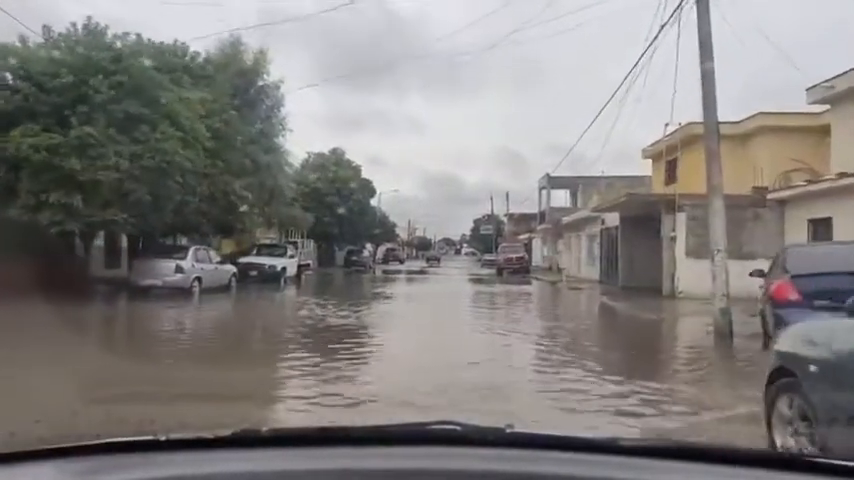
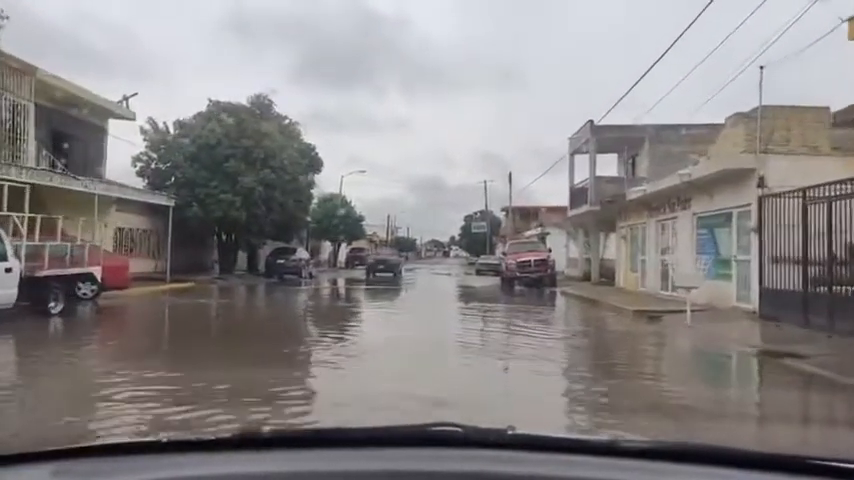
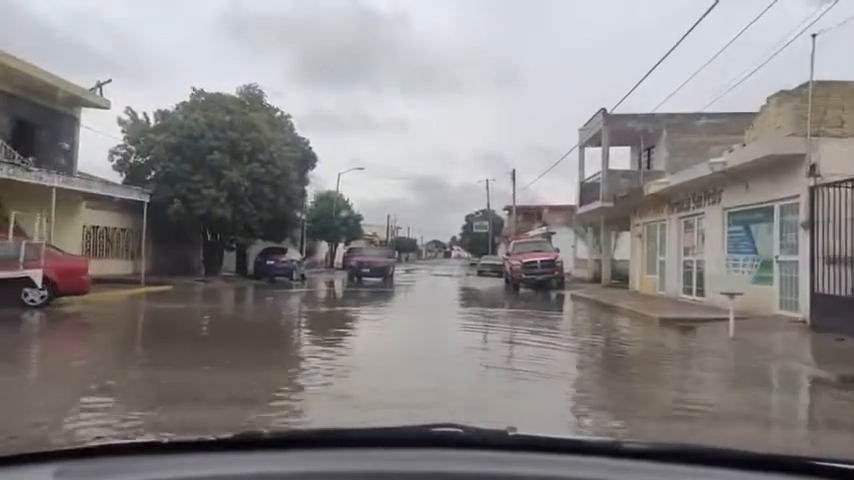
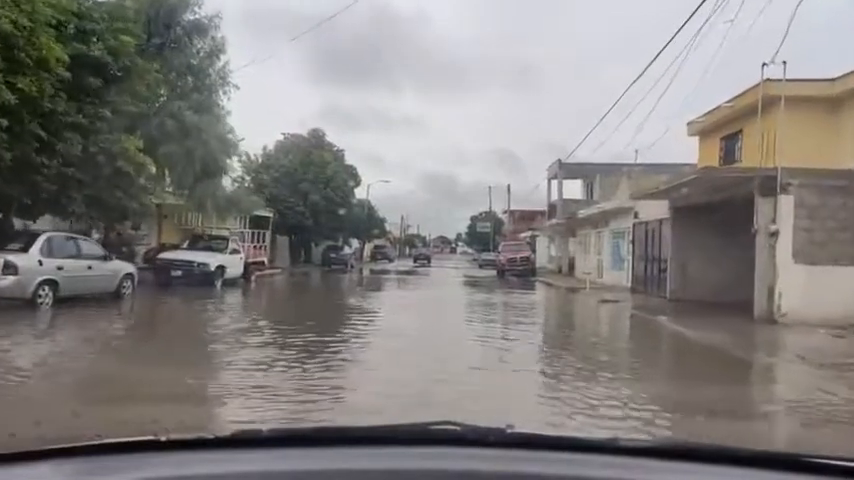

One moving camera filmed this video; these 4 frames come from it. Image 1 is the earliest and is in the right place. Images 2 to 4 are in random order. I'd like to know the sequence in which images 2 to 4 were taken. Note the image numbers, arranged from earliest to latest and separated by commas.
4, 2, 3
